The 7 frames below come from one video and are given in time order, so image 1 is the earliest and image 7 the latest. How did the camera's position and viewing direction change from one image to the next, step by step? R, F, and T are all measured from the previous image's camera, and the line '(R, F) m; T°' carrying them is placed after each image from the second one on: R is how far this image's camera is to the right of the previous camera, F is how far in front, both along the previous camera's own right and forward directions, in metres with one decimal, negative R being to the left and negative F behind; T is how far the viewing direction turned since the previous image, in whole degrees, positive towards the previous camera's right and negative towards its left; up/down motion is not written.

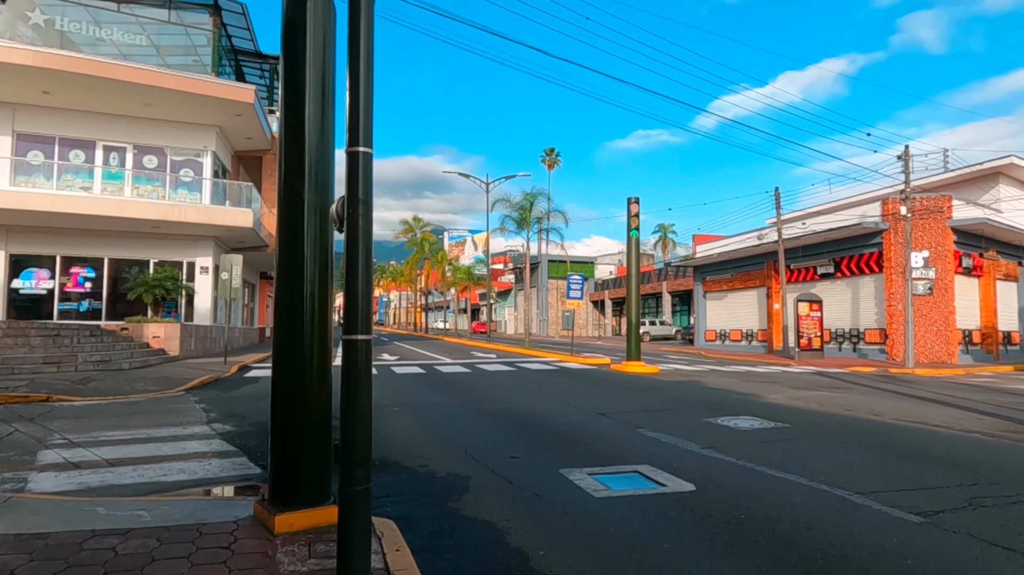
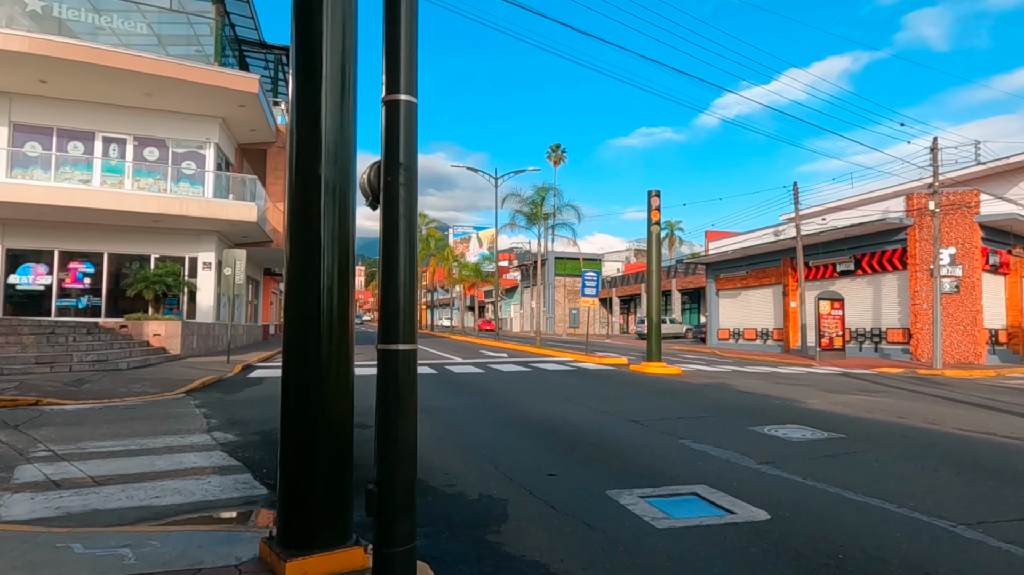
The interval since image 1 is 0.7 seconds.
(-0.3, +0.8) m; 0°
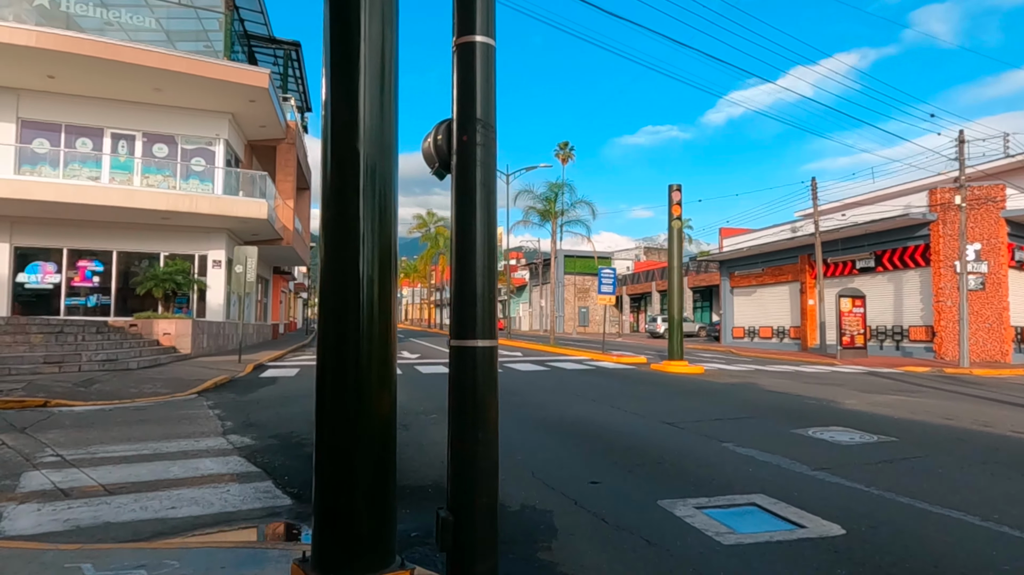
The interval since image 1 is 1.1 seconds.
(-0.3, +0.4) m; -1°
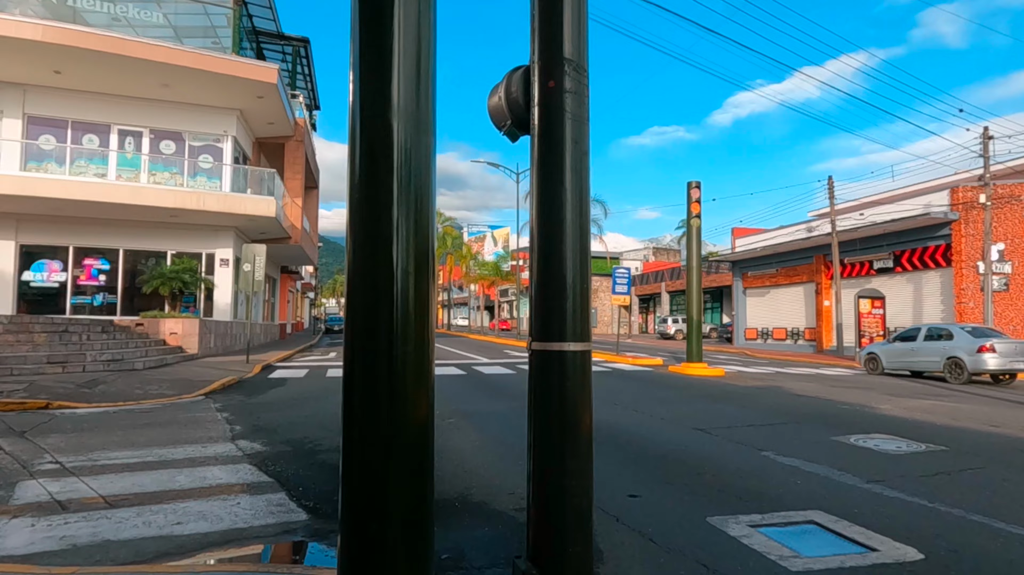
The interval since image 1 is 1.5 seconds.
(-0.2, +0.4) m; 0°
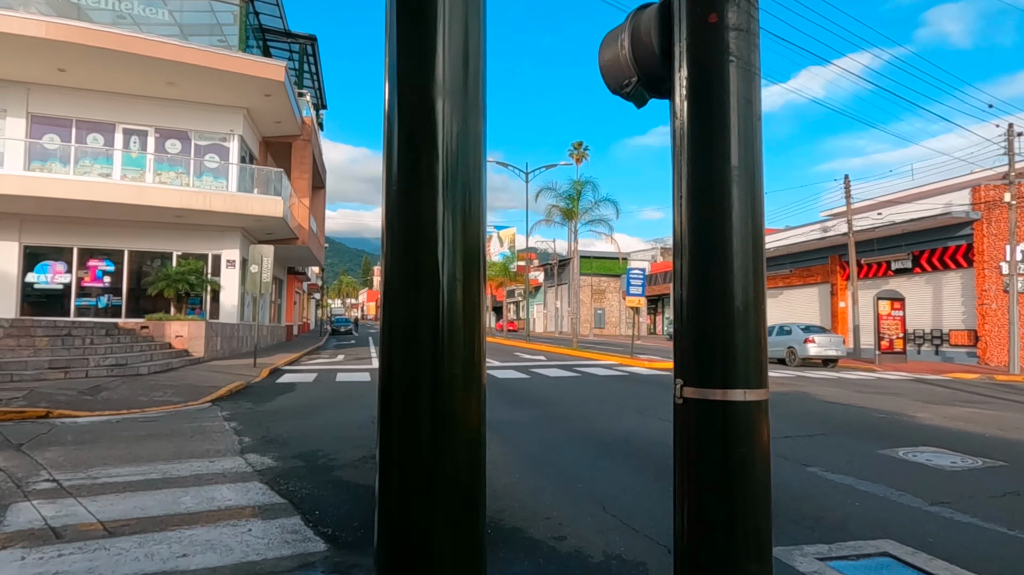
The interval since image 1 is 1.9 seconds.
(-0.2, +0.5) m; 0°
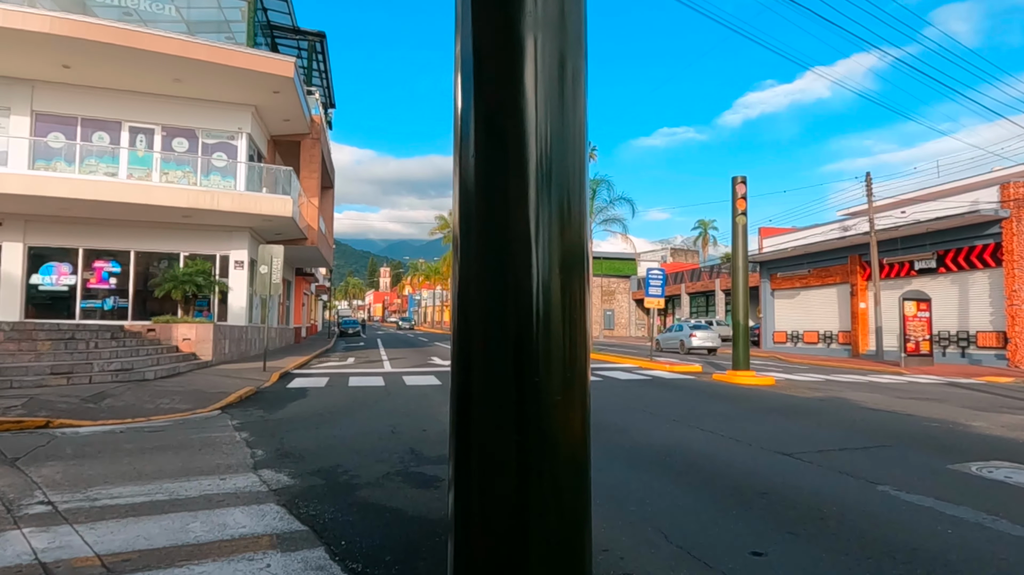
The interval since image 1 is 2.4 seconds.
(-0.3, +0.6) m; 0°
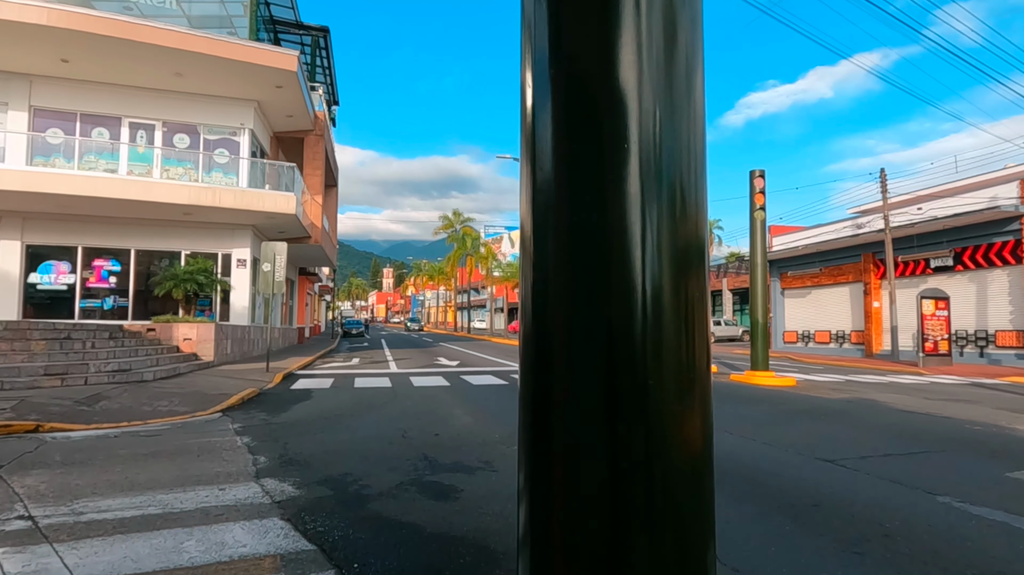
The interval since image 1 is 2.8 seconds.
(-0.2, +0.5) m; 0°
